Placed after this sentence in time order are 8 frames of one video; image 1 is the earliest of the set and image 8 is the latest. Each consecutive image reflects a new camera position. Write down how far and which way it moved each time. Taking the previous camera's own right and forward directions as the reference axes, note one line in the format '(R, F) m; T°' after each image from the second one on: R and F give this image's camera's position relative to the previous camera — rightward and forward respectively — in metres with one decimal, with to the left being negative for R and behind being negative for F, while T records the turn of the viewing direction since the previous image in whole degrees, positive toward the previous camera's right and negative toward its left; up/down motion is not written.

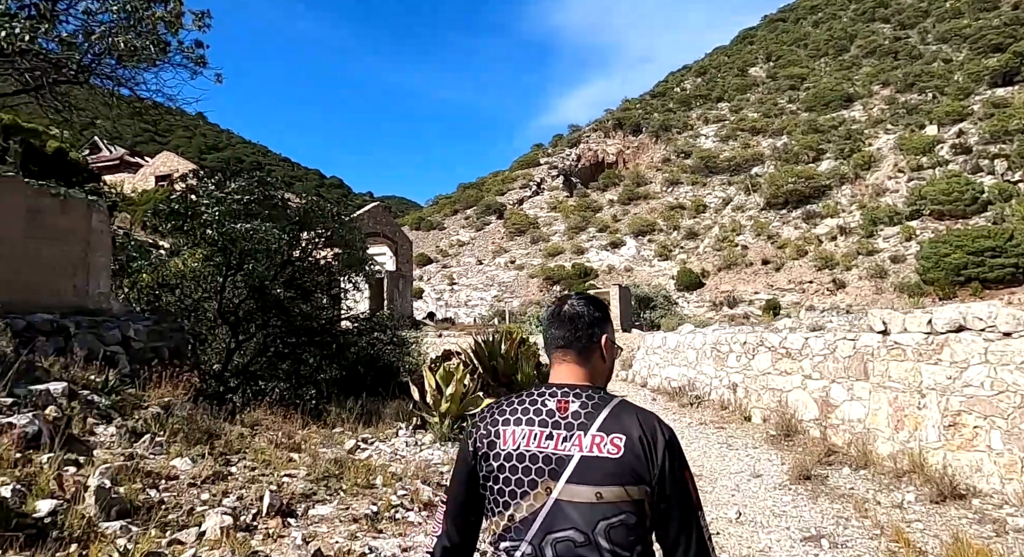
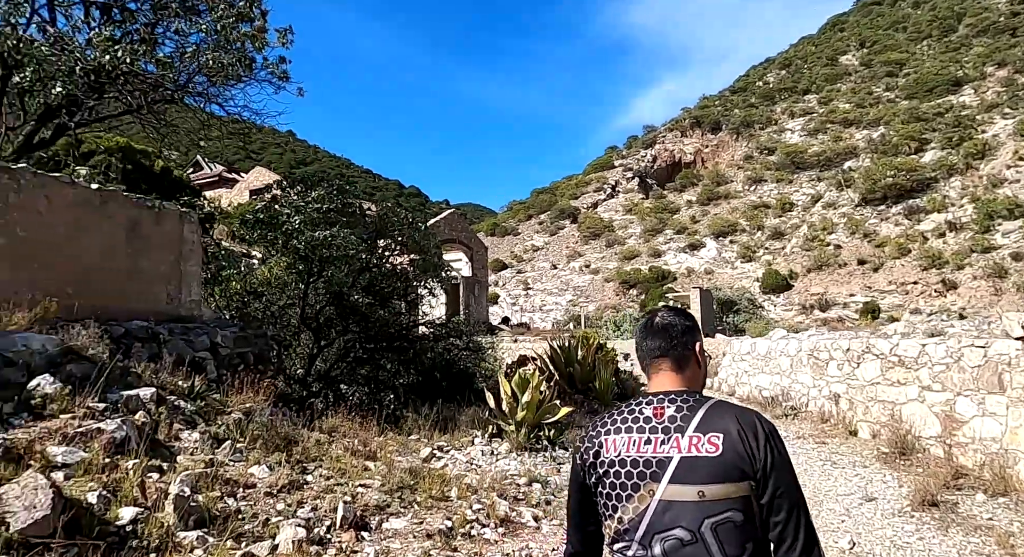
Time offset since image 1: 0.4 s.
(0.0, +0.2) m; -7°
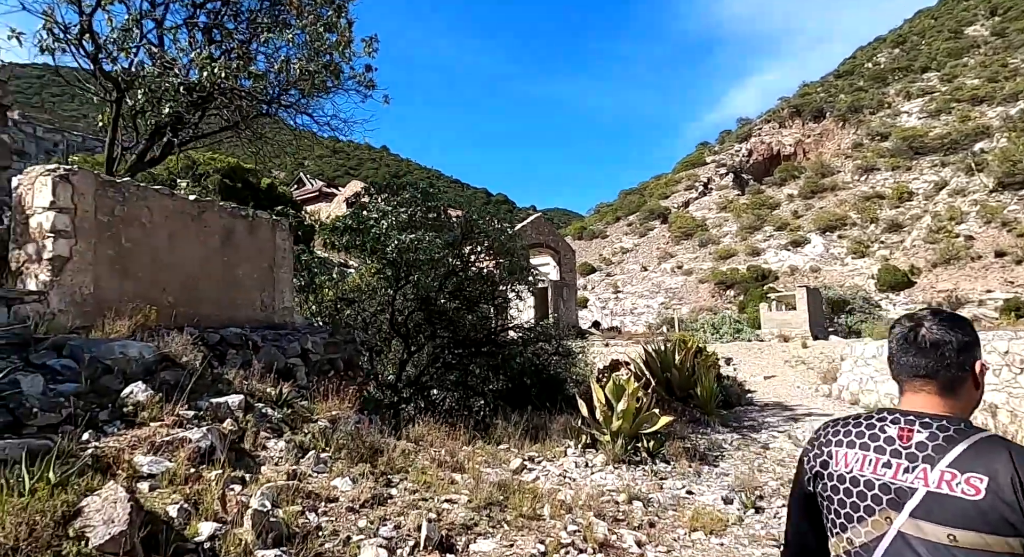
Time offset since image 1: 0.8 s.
(0.0, +0.3) m; -9°
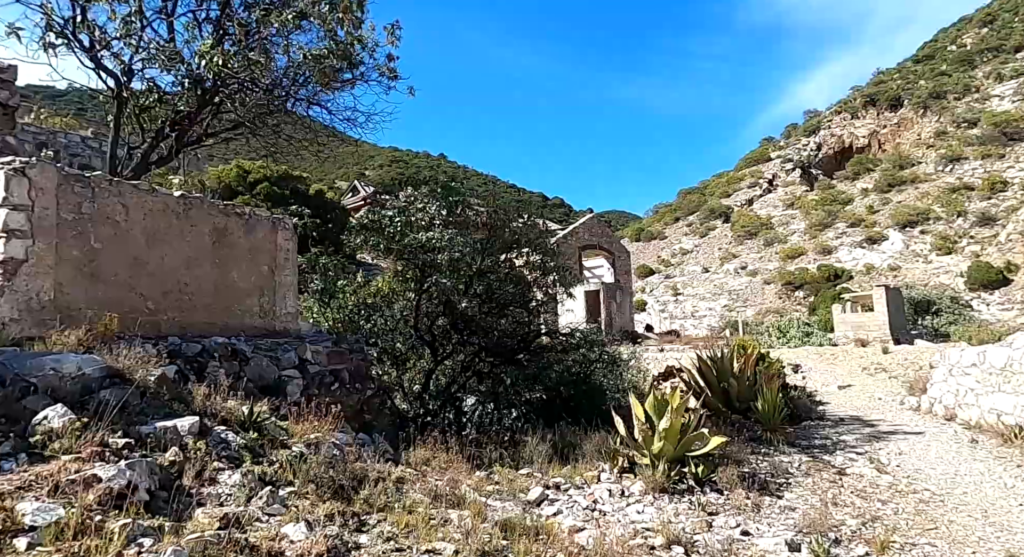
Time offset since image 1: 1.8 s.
(+0.3, +0.6) m; -6°
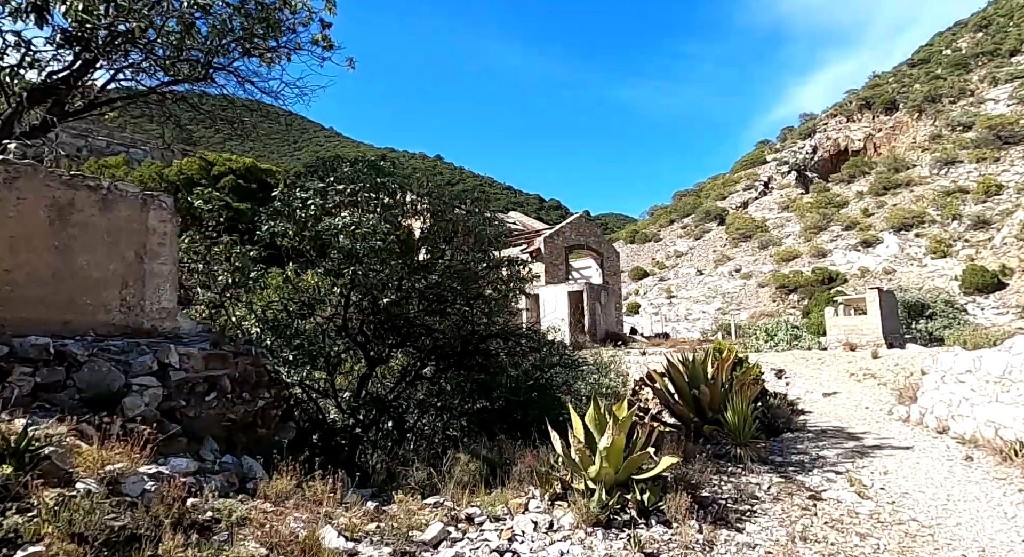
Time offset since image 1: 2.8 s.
(+0.6, +0.7) m; 0°
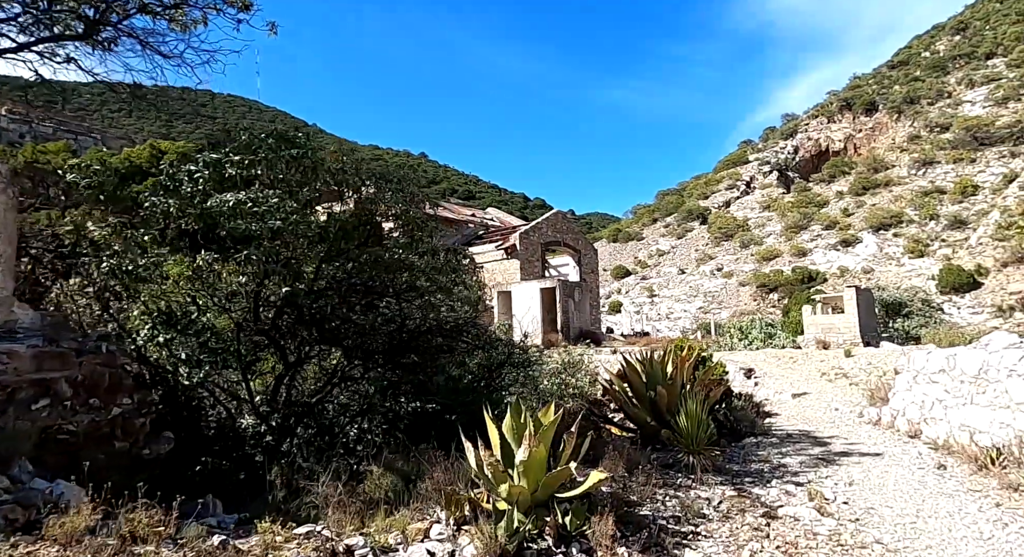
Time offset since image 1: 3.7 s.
(+0.5, +0.6) m; +1°
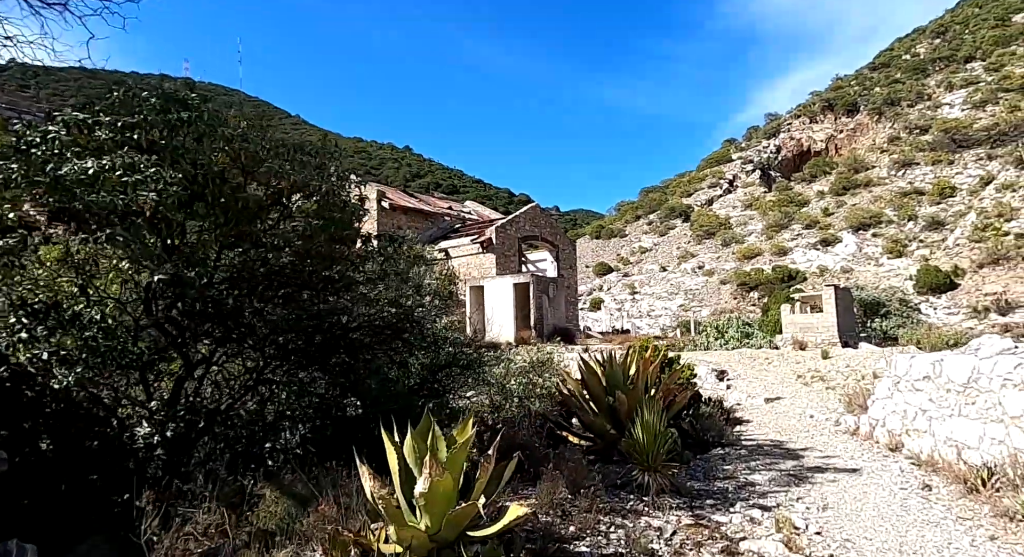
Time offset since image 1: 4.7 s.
(+0.4, +0.7) m; +2°
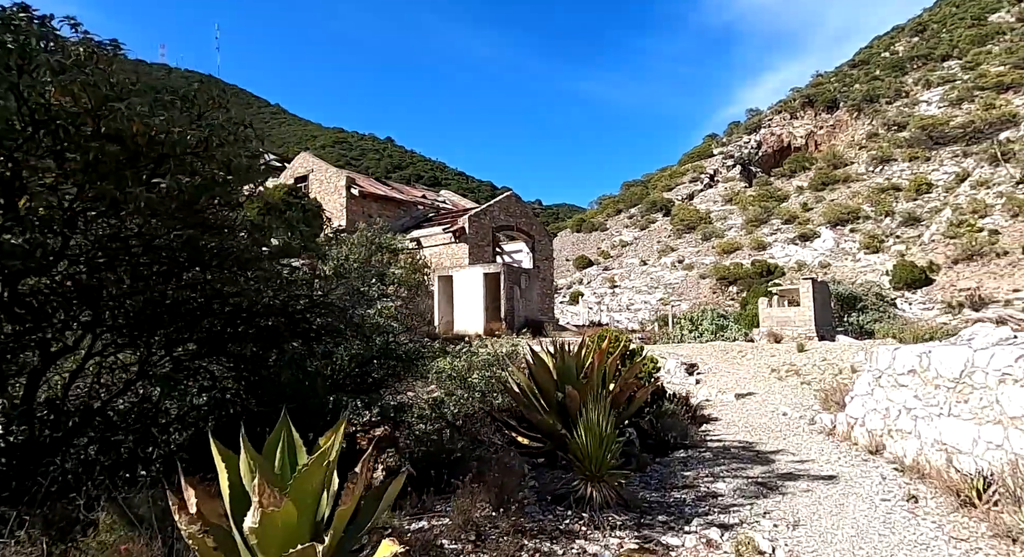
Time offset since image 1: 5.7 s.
(+0.4, +0.7) m; +2°
